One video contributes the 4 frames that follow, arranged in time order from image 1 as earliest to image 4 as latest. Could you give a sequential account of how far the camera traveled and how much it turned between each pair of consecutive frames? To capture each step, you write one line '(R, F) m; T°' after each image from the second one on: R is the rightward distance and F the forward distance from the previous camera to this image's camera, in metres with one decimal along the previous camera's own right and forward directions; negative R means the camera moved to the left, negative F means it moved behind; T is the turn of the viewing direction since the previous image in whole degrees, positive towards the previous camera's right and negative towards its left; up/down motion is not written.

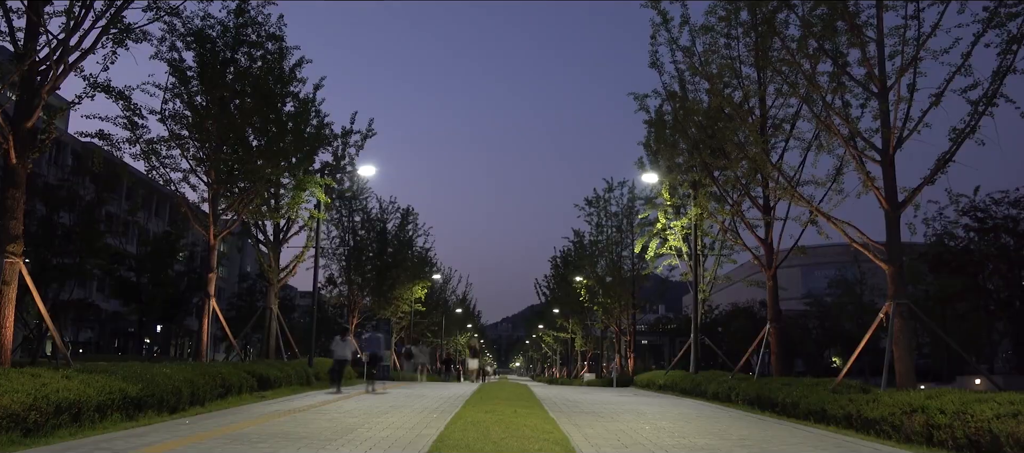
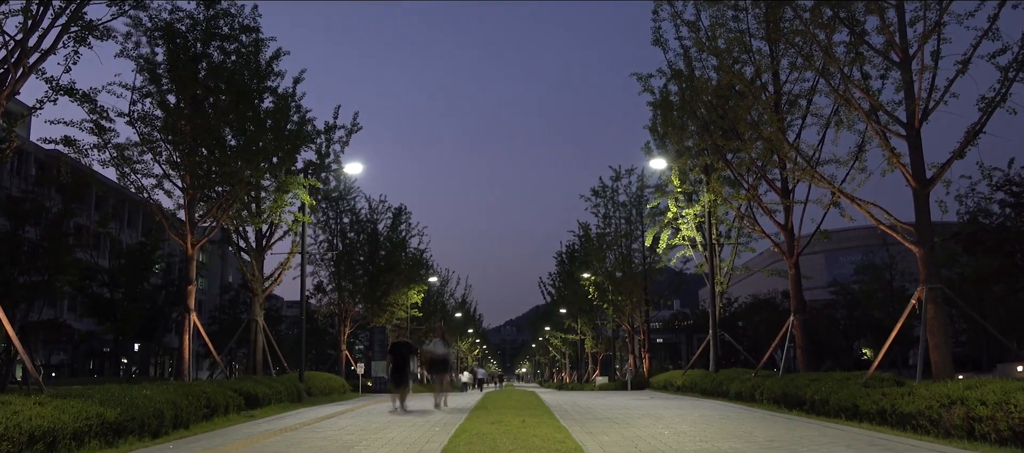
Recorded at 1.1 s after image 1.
(-0.1, +1.3) m; 0°
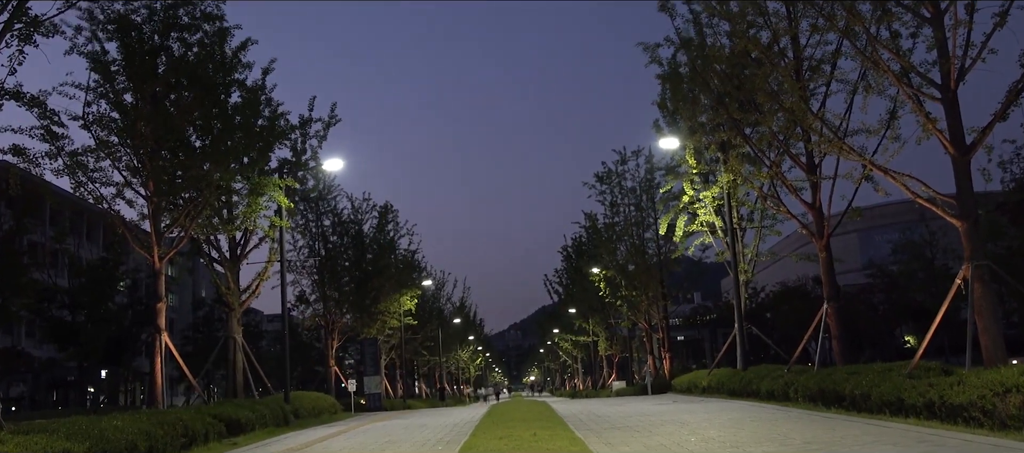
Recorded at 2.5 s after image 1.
(-0.1, +1.6) m; +1°
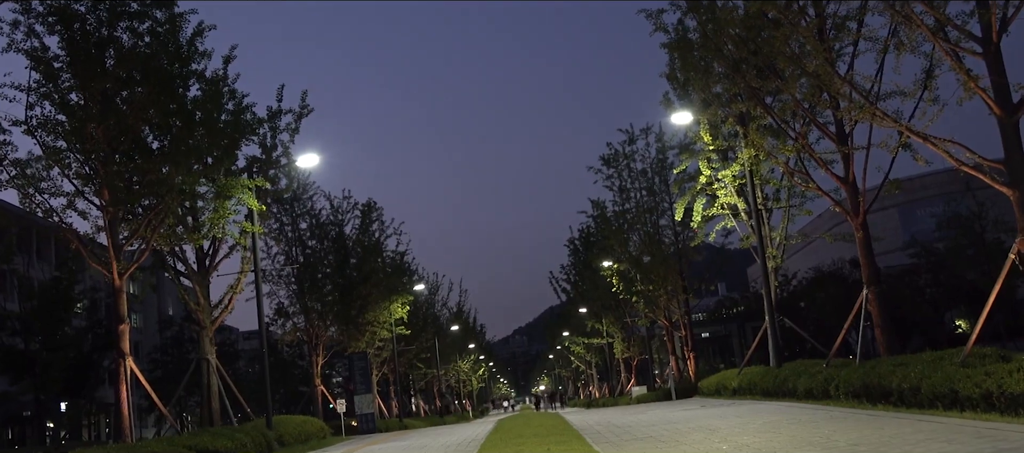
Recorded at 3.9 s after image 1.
(-0.1, +1.6) m; 0°
